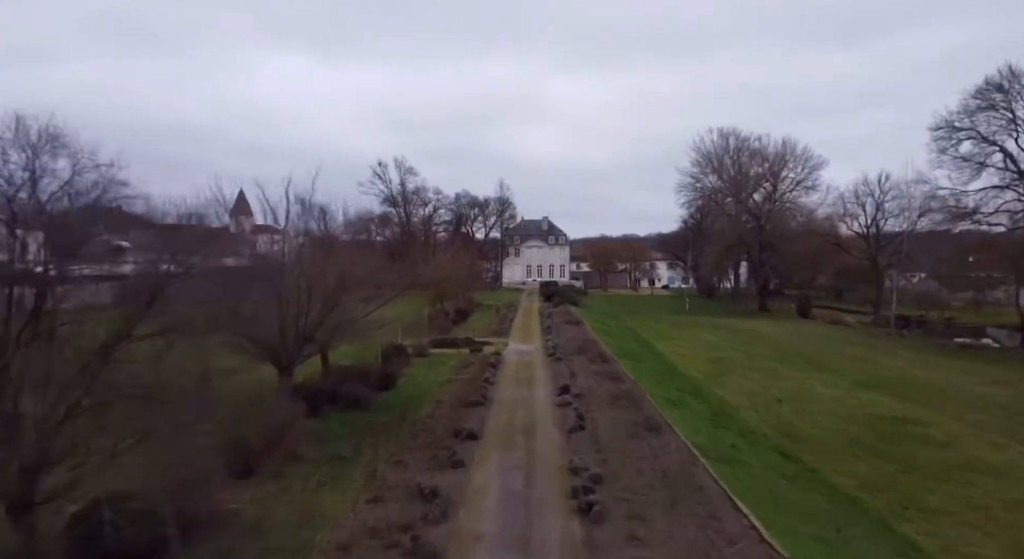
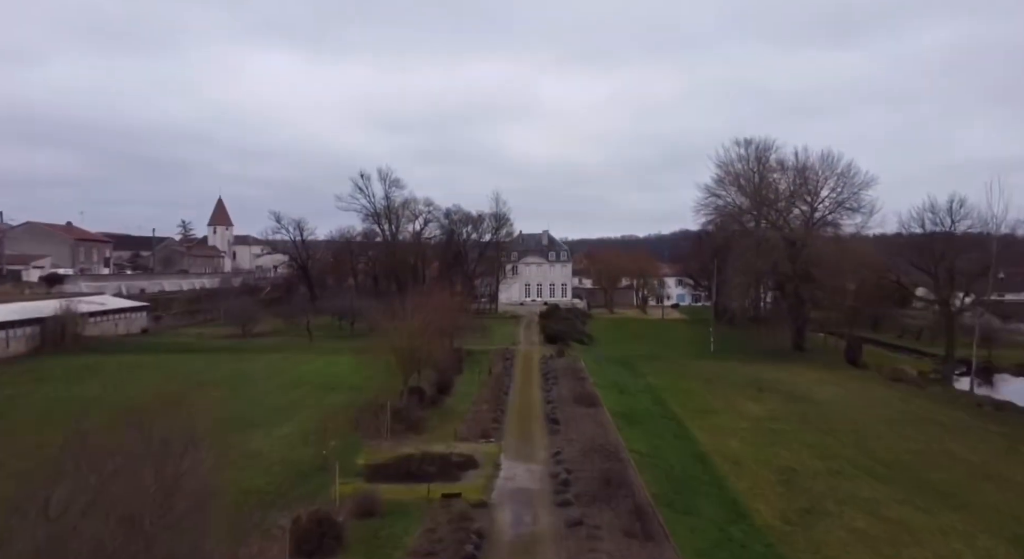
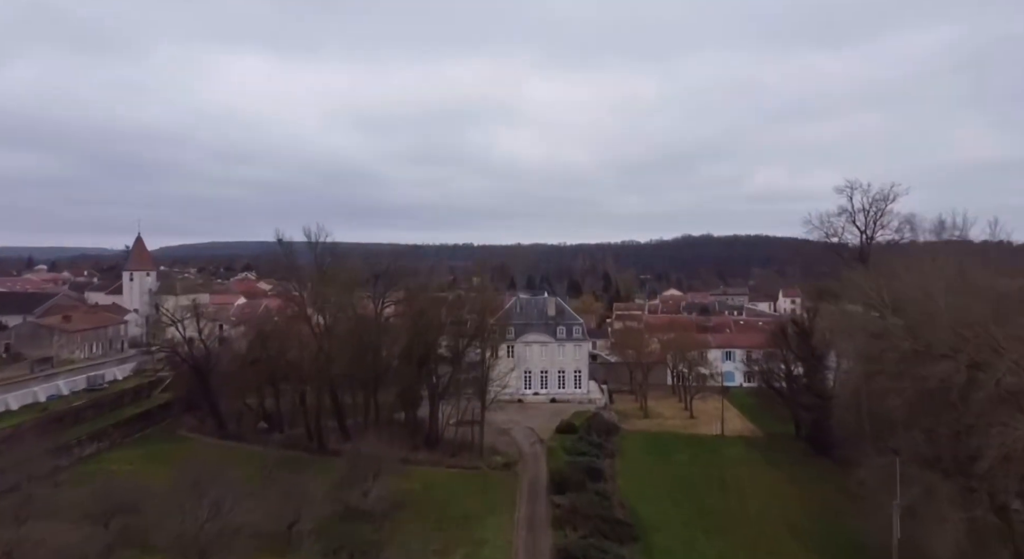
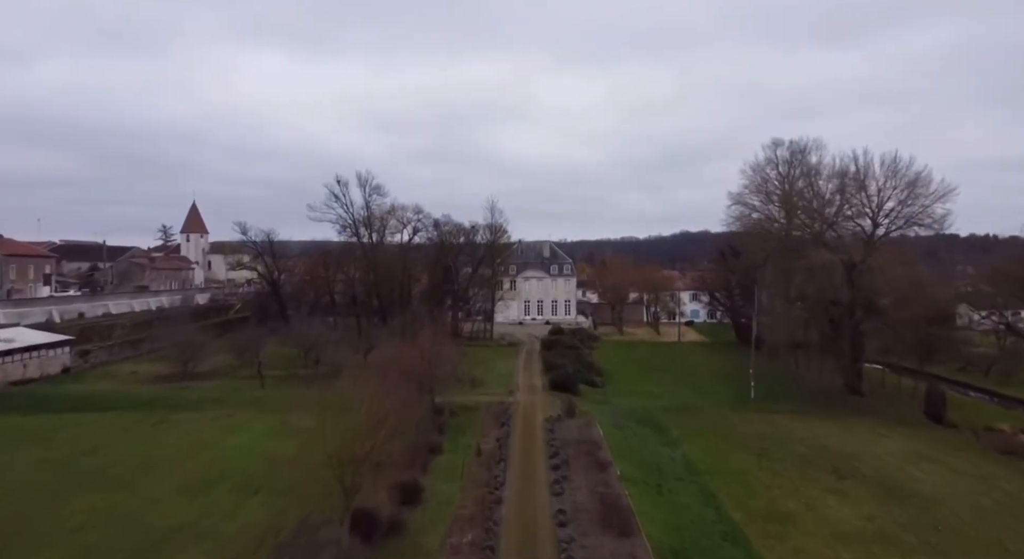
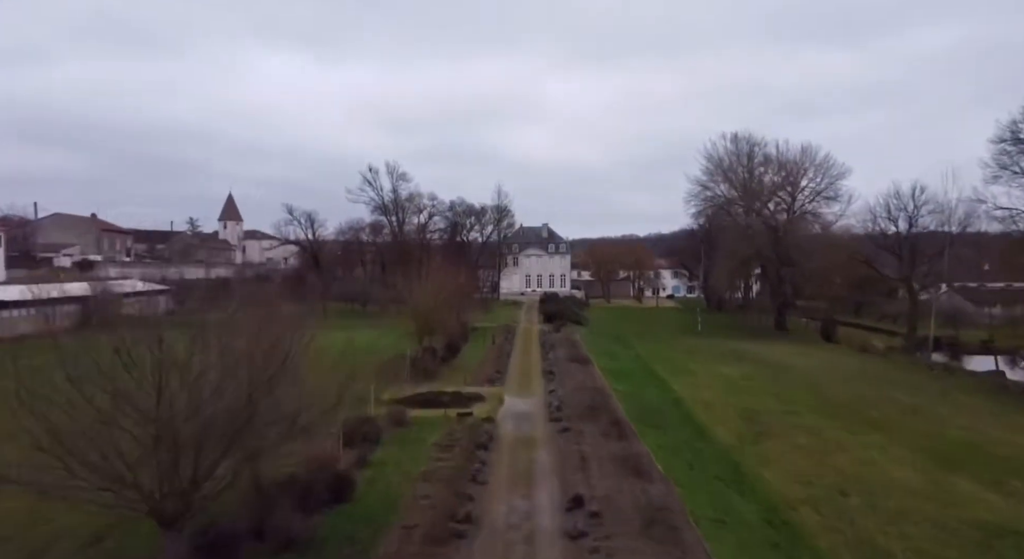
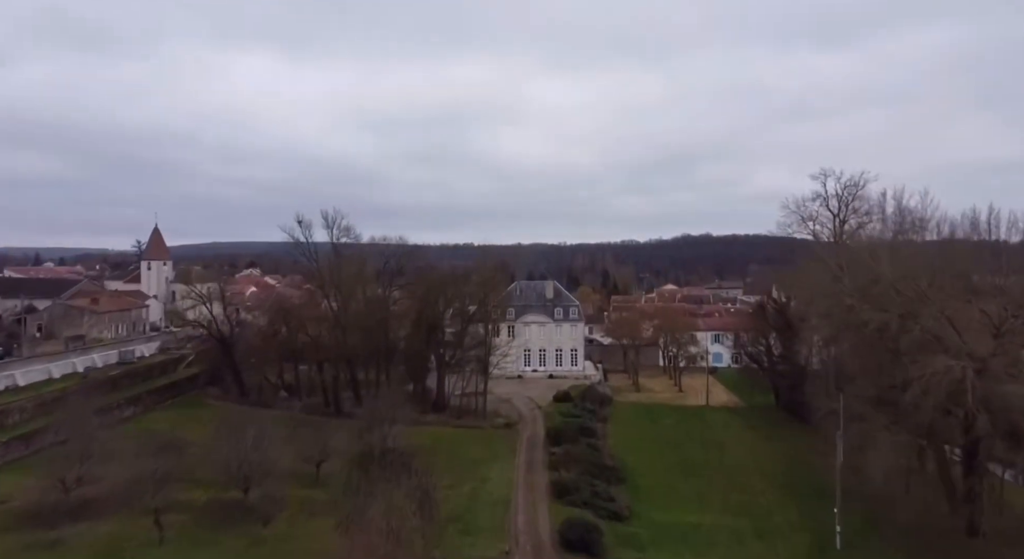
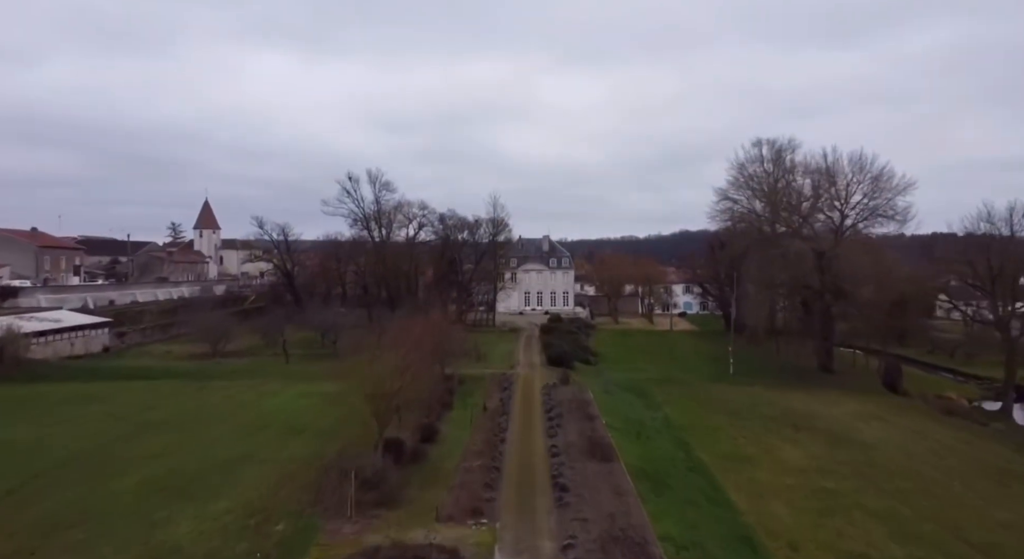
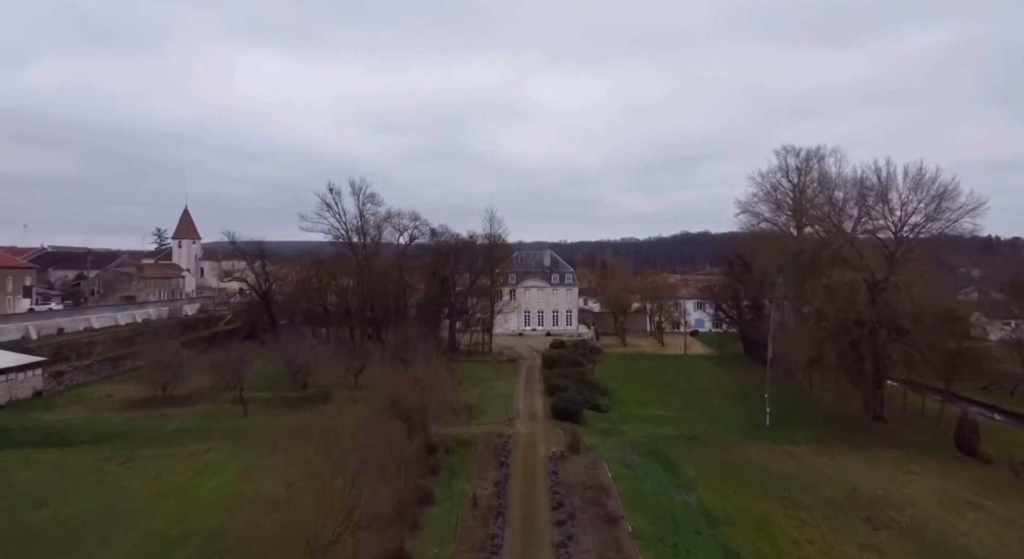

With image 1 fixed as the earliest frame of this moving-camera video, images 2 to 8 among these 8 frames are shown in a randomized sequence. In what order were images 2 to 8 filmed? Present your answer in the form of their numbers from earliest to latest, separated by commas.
5, 2, 7, 4, 8, 6, 3
